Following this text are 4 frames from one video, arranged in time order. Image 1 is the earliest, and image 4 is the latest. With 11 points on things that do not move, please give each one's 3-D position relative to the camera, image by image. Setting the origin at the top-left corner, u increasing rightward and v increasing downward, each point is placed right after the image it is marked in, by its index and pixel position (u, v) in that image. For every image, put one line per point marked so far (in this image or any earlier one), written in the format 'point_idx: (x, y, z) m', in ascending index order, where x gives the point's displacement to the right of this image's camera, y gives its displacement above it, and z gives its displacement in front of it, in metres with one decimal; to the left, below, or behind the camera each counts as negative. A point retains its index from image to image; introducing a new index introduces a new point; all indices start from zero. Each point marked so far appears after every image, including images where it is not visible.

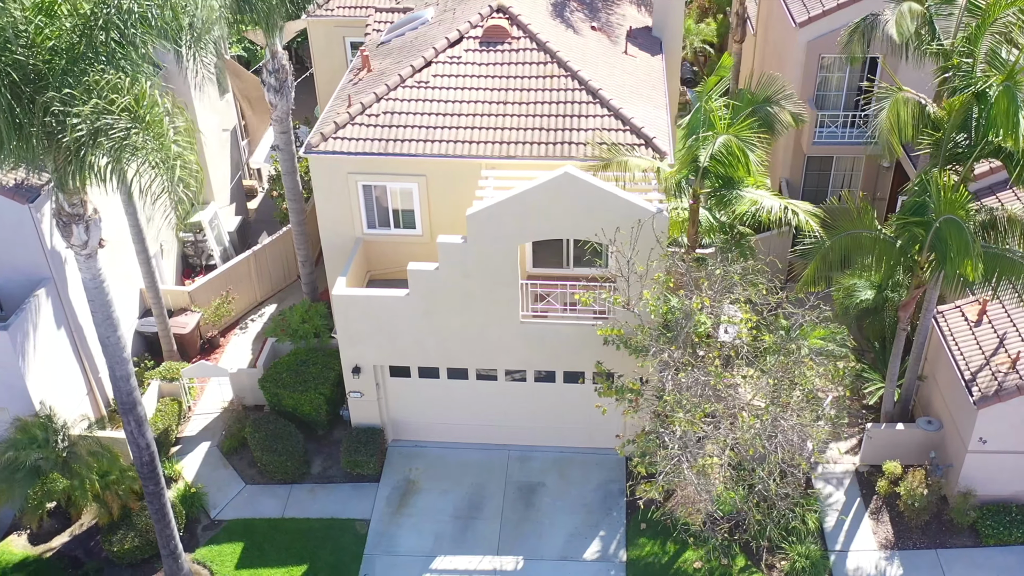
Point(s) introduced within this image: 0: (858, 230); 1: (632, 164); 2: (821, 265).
0: (+6.8, +1.1, +18.7) m
1: (+2.5, +2.6, +19.7) m
2: (+6.1, +0.6, +19.1) m
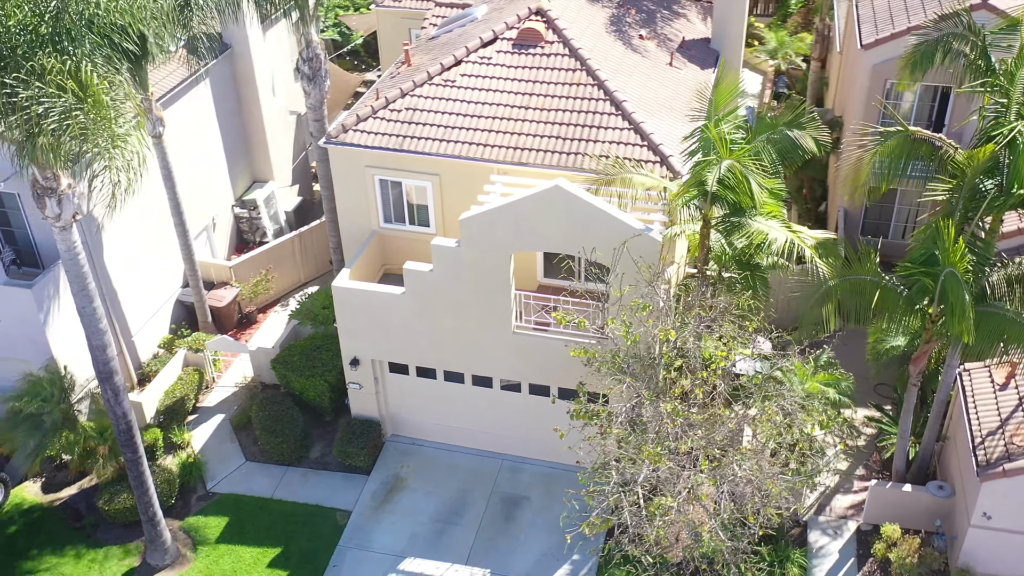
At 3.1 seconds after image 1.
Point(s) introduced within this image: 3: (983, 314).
0: (+6.4, +0.2, +17.4) m
1: (+2.5, +2.2, +18.9) m
2: (+5.8, -0.3, +17.9) m
3: (+8.2, -0.5, +16.3) m
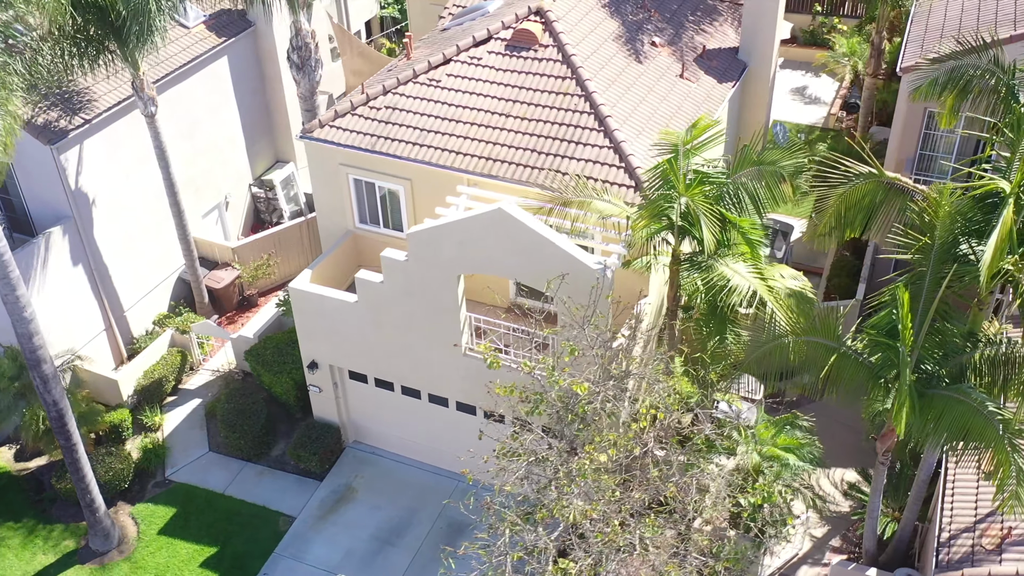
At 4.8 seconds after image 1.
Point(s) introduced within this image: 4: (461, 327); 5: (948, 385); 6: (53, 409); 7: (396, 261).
0: (+5.0, -0.8, +15.5) m
1: (+1.5, +1.5, +17.4) m
2: (+4.4, -1.3, +16.0) m
3: (+6.6, -1.7, +14.2) m
4: (-1.0, -0.8, +19.0) m
5: (+6.8, -1.5, +14.6) m
6: (-9.2, -2.4, +18.7) m
7: (-2.3, +0.5, +18.7) m
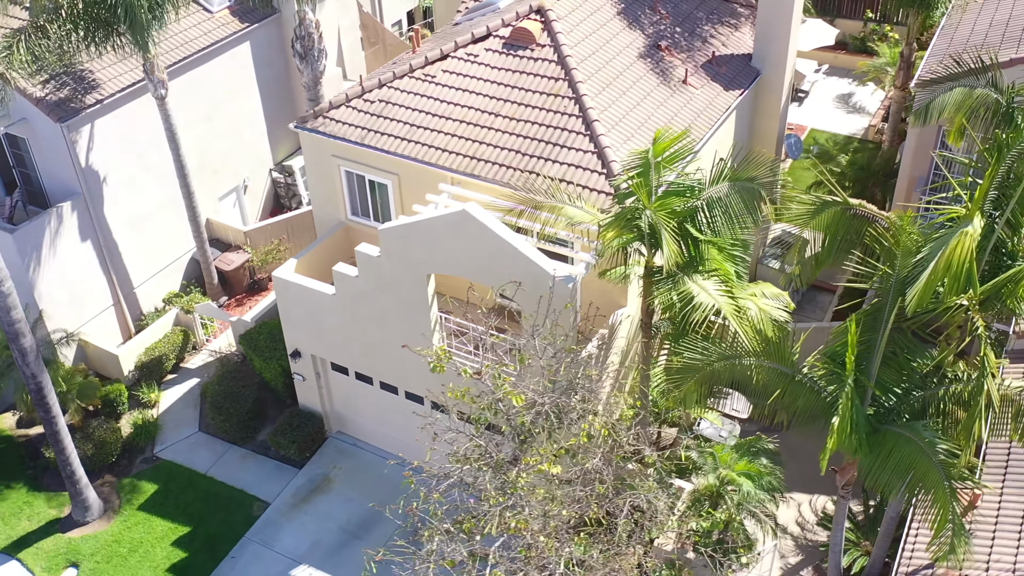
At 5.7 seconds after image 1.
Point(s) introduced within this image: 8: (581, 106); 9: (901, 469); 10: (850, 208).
0: (+4.1, -1.2, +15.0) m
1: (+0.9, +1.3, +17.1) m
2: (+3.5, -1.6, +15.5) m
3: (+5.6, -2.2, +13.6) m
4: (-1.6, -0.8, +18.9) m
5: (+5.8, -2.0, +13.9) m
6: (-9.9, -1.9, +19.2) m
7: (-2.9, +0.6, +18.6) m
8: (+1.4, +3.8, +19.6) m
9: (+5.7, -2.6, +13.5) m
10: (+5.4, +1.3, +14.5) m
